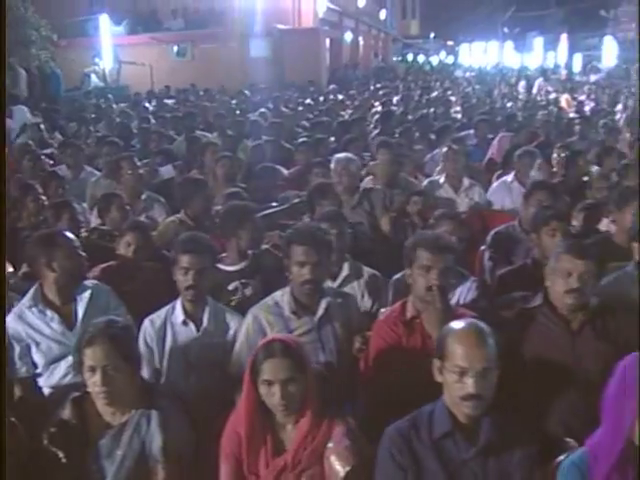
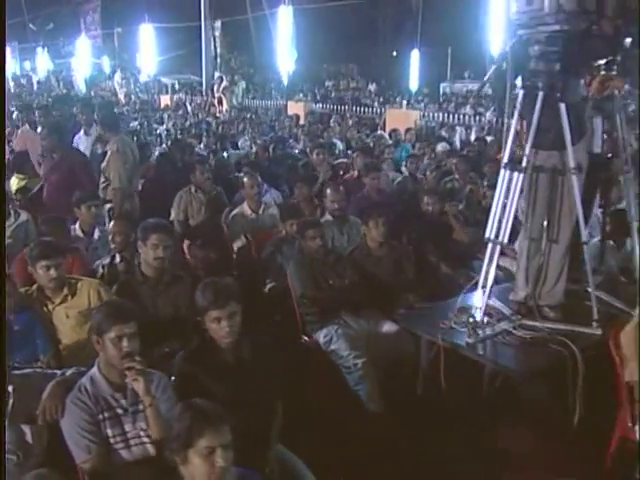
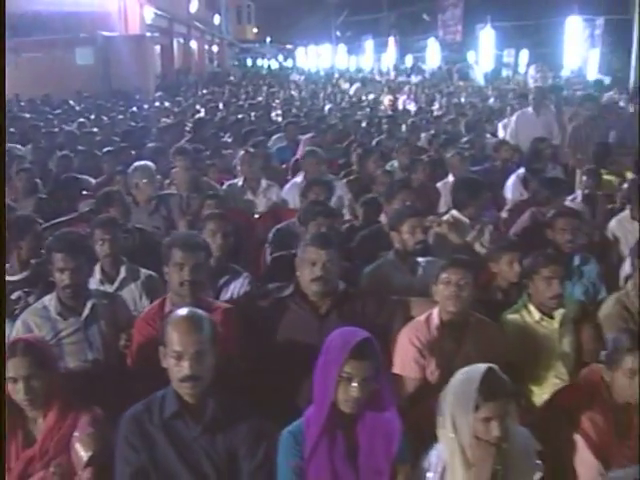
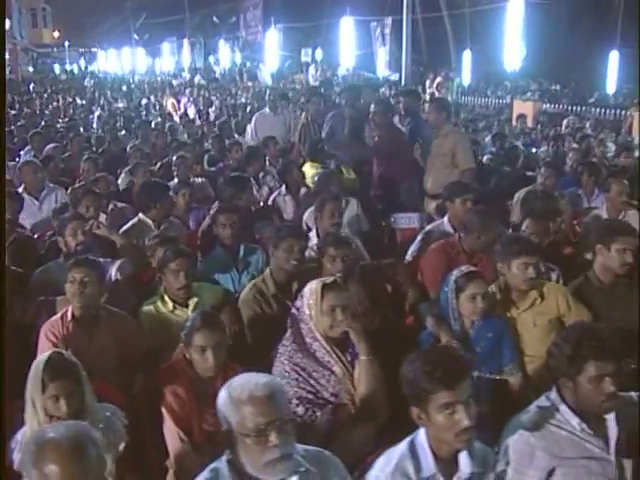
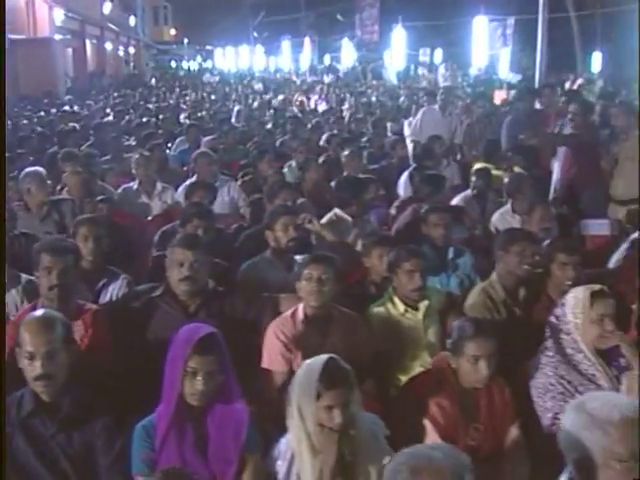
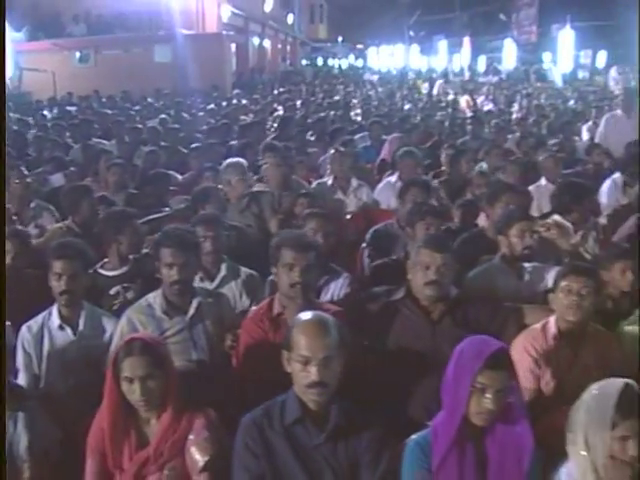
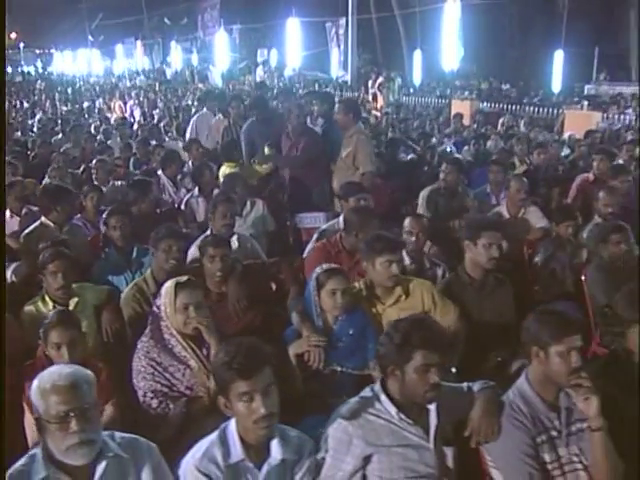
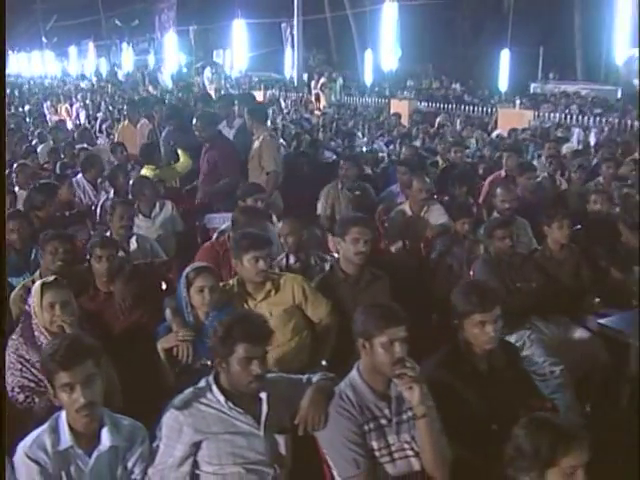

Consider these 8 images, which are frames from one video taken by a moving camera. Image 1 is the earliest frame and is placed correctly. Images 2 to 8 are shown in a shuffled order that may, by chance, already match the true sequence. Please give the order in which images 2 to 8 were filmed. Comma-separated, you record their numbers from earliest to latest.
6, 3, 5, 4, 7, 8, 2
